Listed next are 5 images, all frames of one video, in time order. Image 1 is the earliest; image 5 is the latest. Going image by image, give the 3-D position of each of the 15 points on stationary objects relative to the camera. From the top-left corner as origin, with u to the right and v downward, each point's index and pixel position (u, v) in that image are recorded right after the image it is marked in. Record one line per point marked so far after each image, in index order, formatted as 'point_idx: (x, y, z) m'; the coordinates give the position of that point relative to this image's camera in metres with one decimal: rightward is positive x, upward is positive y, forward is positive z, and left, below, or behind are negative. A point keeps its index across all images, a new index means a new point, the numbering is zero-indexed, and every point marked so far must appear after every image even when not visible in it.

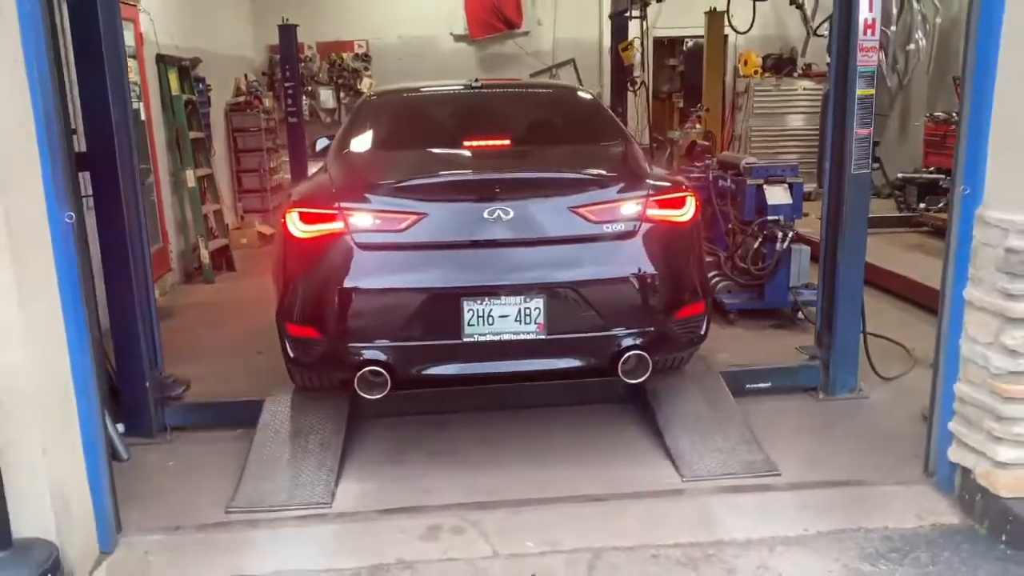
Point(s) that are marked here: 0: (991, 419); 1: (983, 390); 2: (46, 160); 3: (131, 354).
0: (+1.6, -0.4, +2.8) m
1: (+1.6, -0.3, +2.9) m
2: (-1.4, +0.4, +2.6) m
3: (-1.7, -0.3, +3.7) m
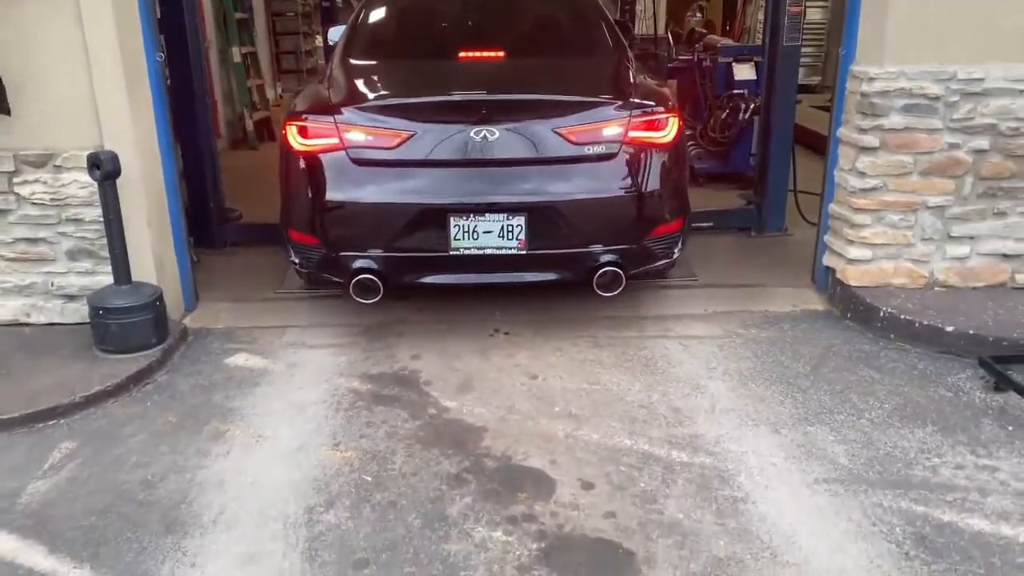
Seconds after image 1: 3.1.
0: (+1.5, +0.3, +3.8) m
1: (+1.5, +0.4, +3.8) m
2: (-1.5, +1.1, +3.5) m
3: (-1.8, +0.6, +4.7) m
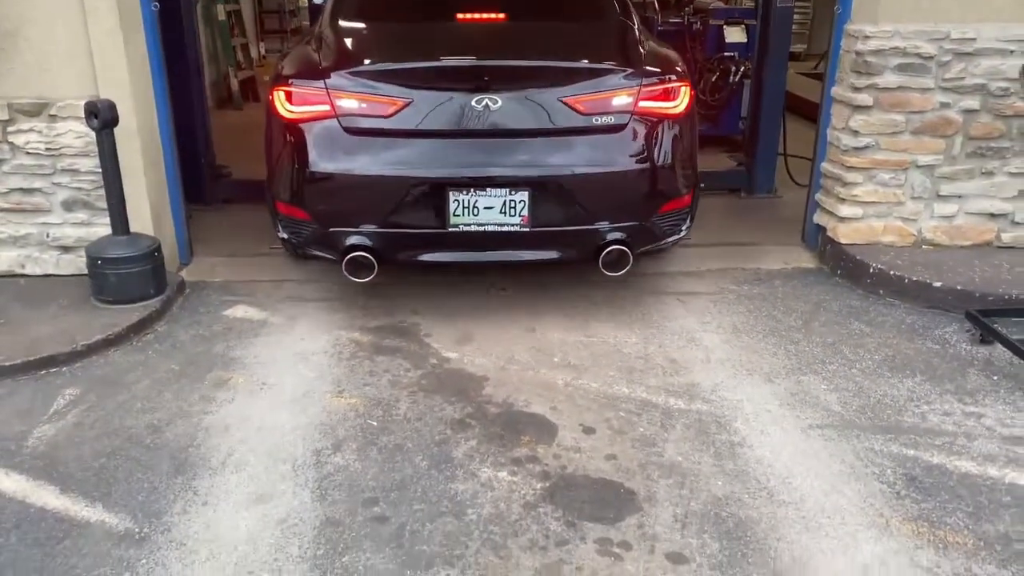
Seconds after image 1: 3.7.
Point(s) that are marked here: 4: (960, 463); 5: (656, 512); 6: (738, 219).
0: (+1.5, +0.5, +3.8) m
1: (+1.5, +0.6, +3.8) m
2: (-1.5, +1.3, +3.5) m
3: (-1.8, +0.9, +4.7) m
4: (+1.3, -0.5, +2.5) m
5: (+0.4, -0.6, +2.3) m
6: (+1.3, +0.4, +4.7) m
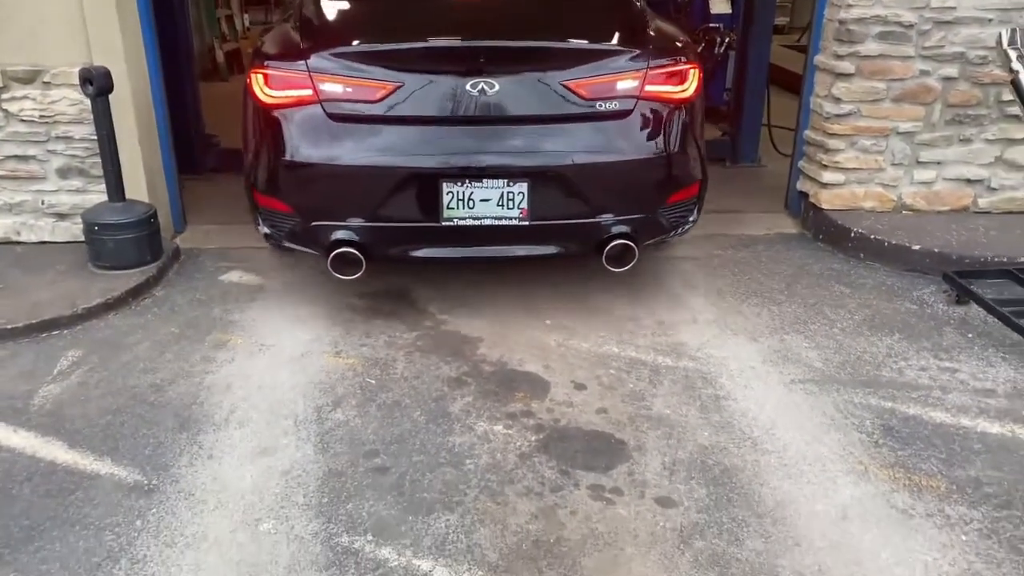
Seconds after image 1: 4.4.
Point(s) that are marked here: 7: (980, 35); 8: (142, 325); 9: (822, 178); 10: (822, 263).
0: (+1.4, +0.6, +3.9) m
1: (+1.4, +0.7, +3.9) m
2: (-1.6, +1.5, +3.5) m
3: (-1.9, +1.0, +4.7) m
4: (+1.3, -0.4, +2.6) m
5: (+0.4, -0.5, +2.4) m
6: (+1.2, +0.6, +4.8) m
7: (+2.0, +1.1, +3.7) m
8: (-1.4, -0.1, +3.1) m
9: (+1.4, +0.5, +3.9) m
10: (+1.4, +0.1, +3.7) m
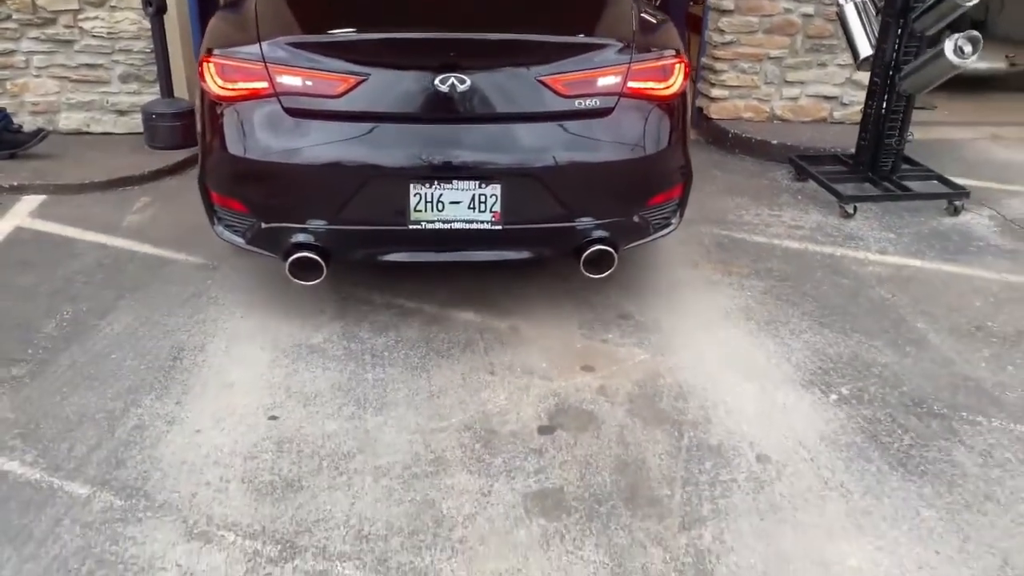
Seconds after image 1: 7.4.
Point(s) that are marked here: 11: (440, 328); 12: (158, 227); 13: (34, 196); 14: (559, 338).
0: (+1.2, +1.3, +5.0) m
1: (+1.2, +1.4, +5.0) m
2: (-1.8, +2.1, +4.5) m
3: (-2.1, +1.7, +5.8) m
4: (+1.1, +0.2, +3.8) m
5: (+0.2, +0.1, +3.5) m
6: (+1.0, +1.3, +6.0) m
7: (+1.8, +1.7, +4.8) m
8: (-1.6, +0.5, +4.2) m
9: (+1.2, +1.2, +5.0) m
10: (+1.1, +0.8, +4.9) m
11: (-0.3, -0.1, +3.0) m
12: (-1.6, +0.3, +3.7) m
13: (-2.3, +0.4, +4.0) m
14: (+0.2, -0.2, +2.9) m
